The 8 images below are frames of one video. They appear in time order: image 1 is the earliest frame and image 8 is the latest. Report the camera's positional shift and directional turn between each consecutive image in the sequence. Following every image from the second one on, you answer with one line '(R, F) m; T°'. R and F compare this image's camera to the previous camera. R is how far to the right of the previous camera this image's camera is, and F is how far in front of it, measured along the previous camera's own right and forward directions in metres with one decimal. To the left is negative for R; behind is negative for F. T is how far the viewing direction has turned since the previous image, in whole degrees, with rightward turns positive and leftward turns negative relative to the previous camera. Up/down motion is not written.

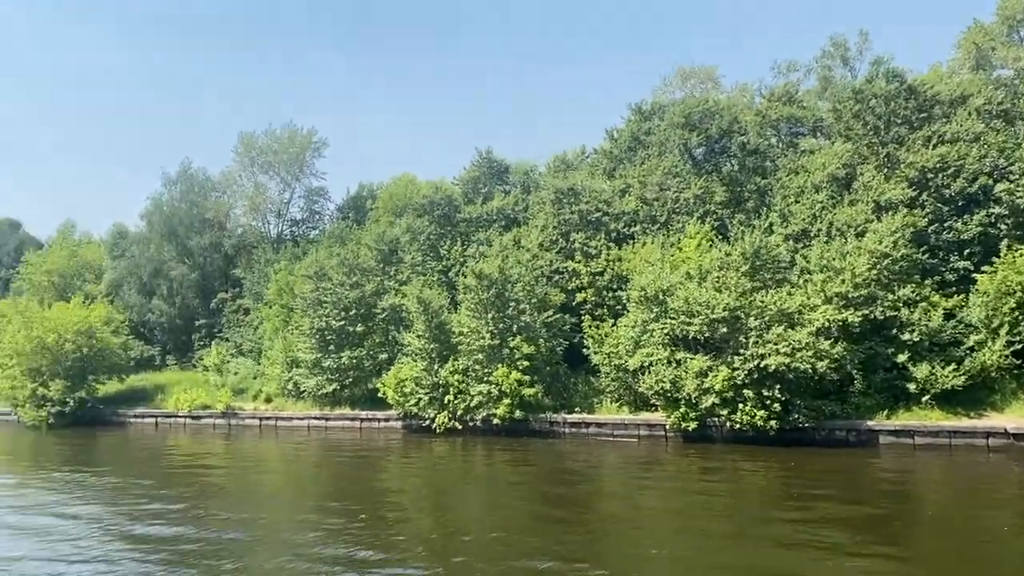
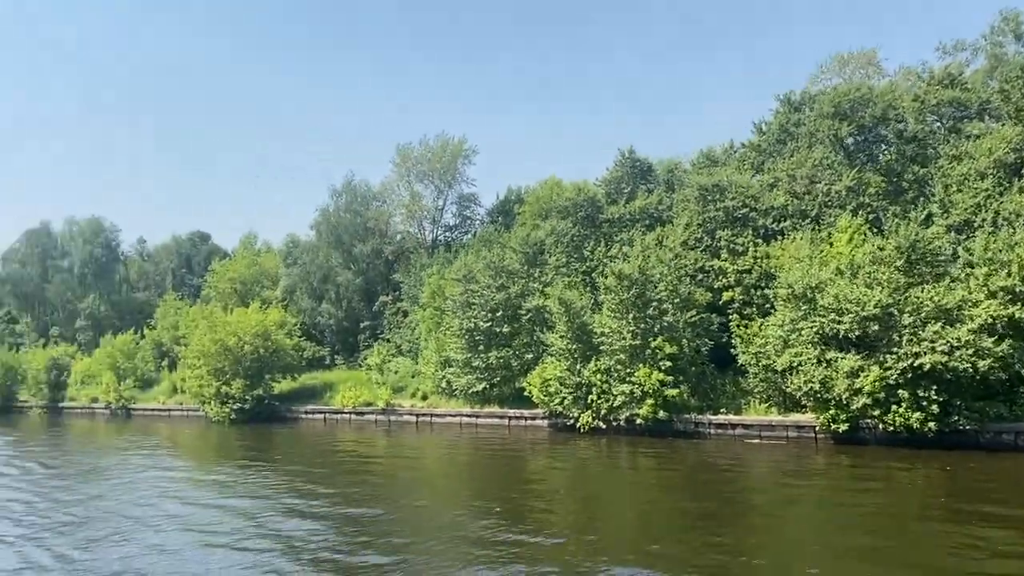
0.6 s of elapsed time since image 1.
(+0.7, -0.4) m; -11°
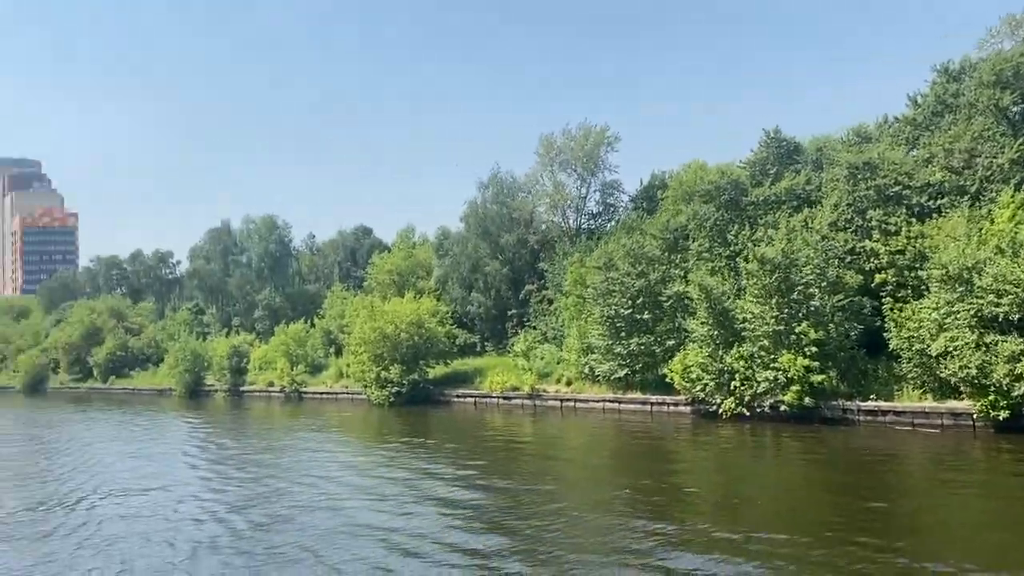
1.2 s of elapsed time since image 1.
(+0.7, -0.6) m; -10°
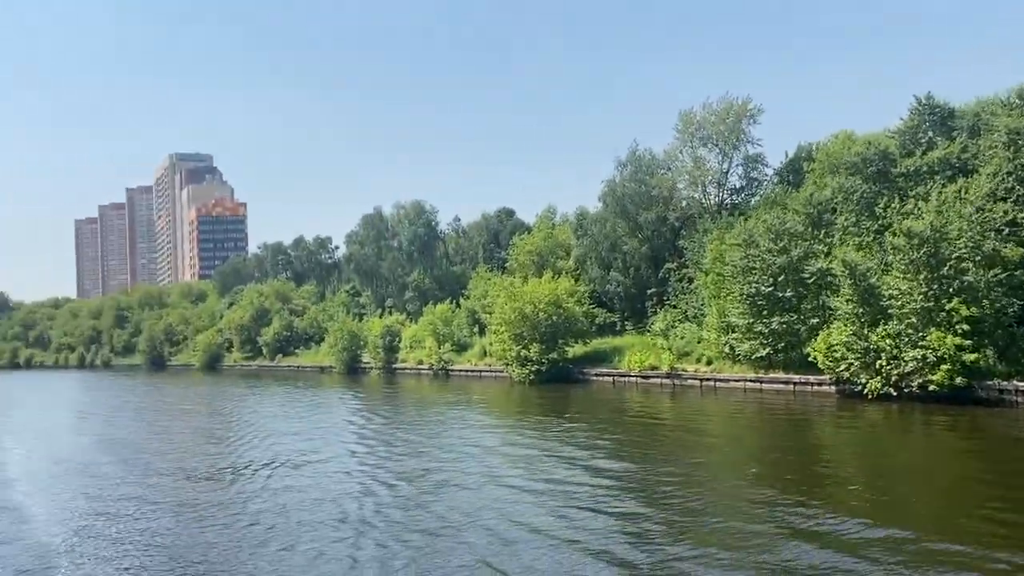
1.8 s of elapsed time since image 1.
(+0.5, -0.6) m; -10°
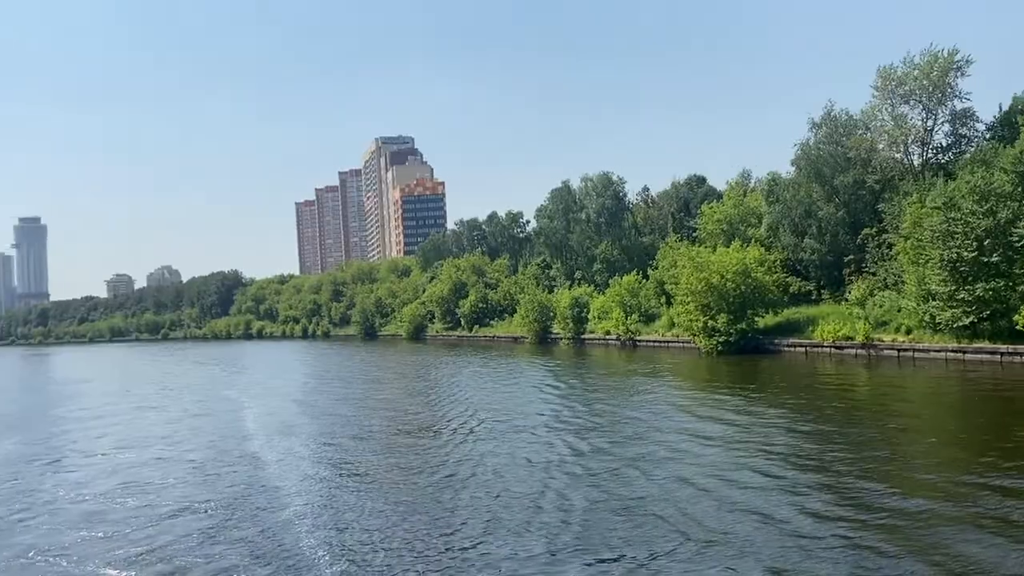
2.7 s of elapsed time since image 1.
(+0.7, -1.1) m; -13°
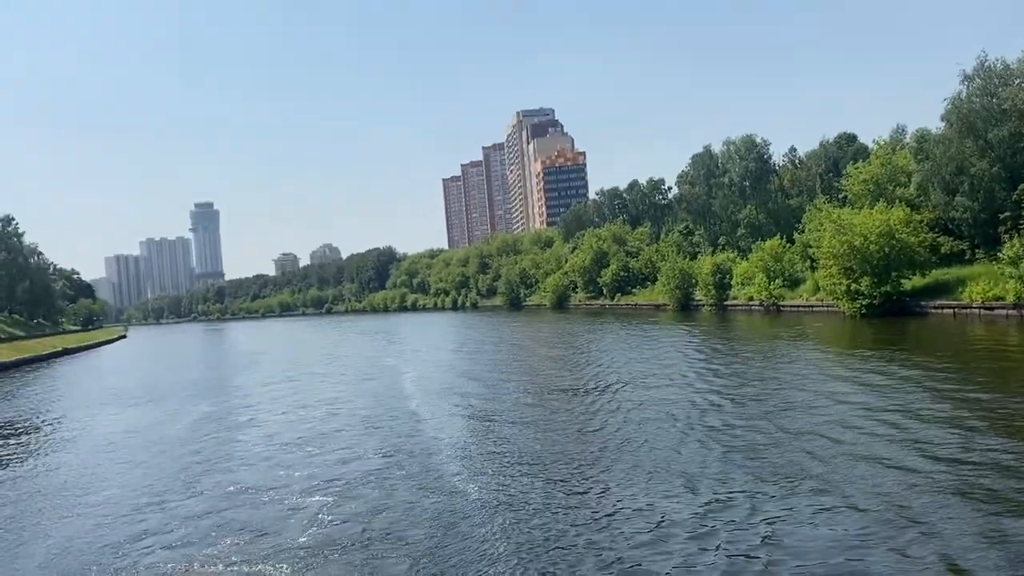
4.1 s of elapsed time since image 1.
(+0.5, -2.1) m; -10°
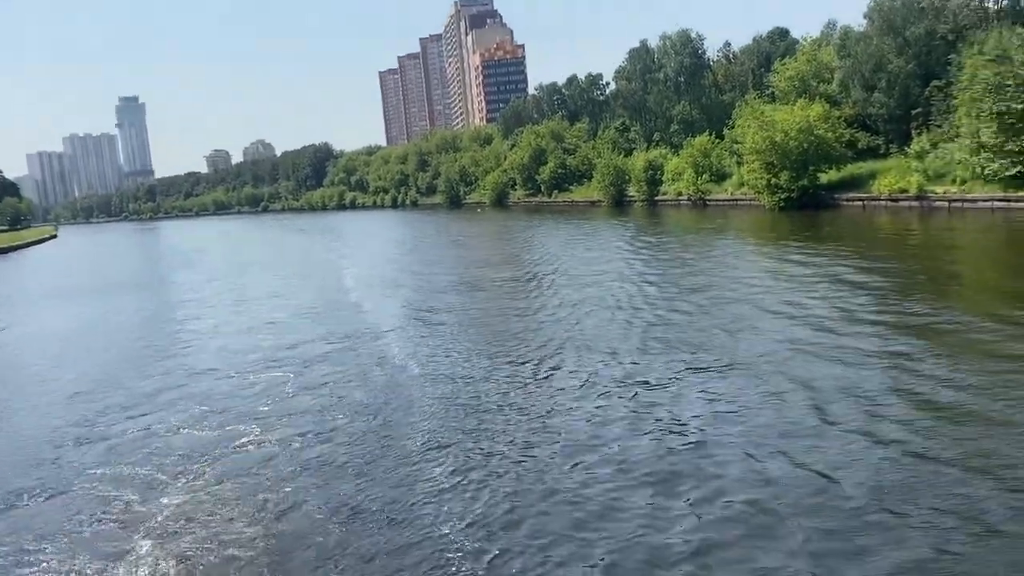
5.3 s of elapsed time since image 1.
(+0.2, -1.8) m; +4°
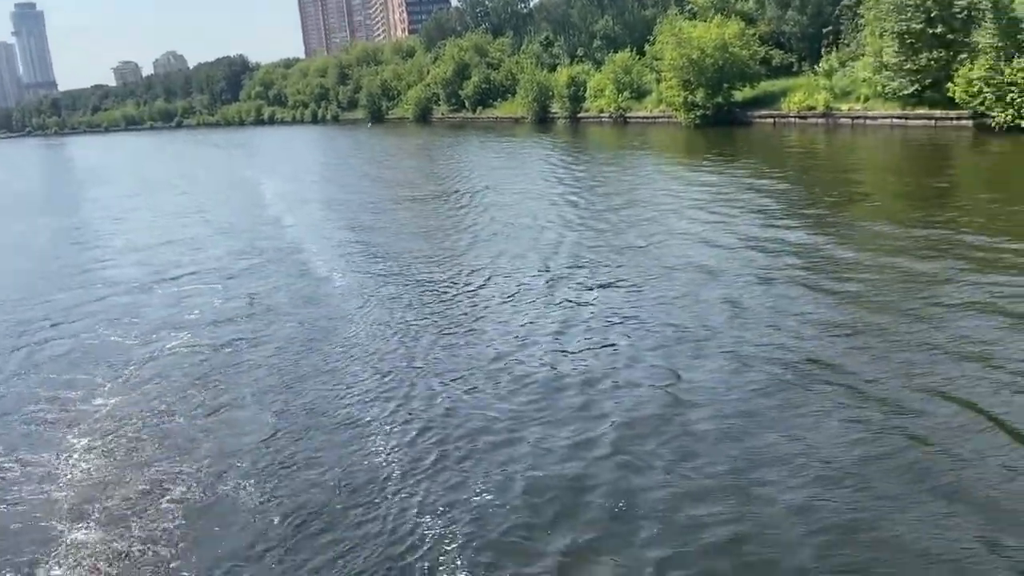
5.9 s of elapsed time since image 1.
(+0.2, -1.0) m; +5°
